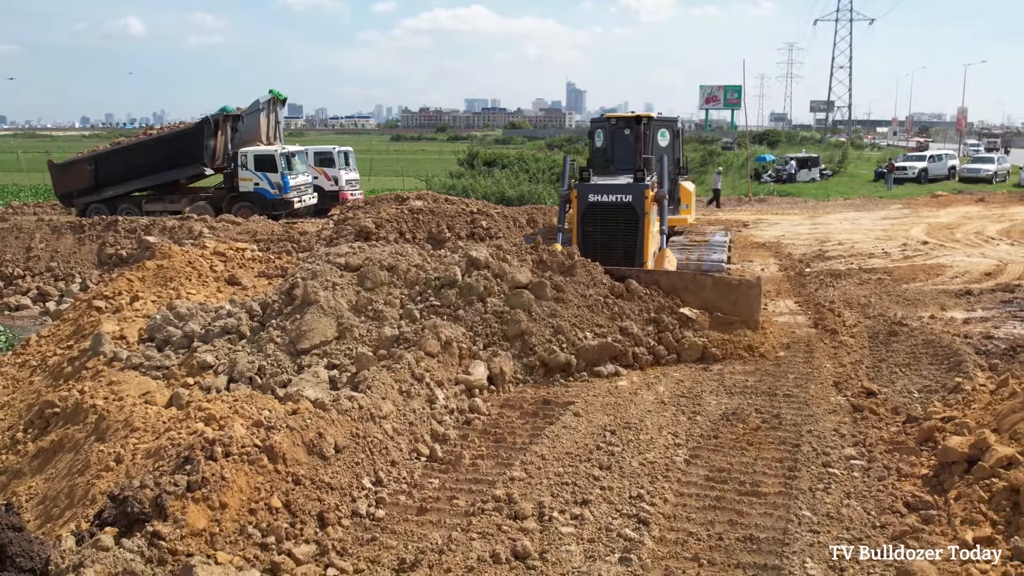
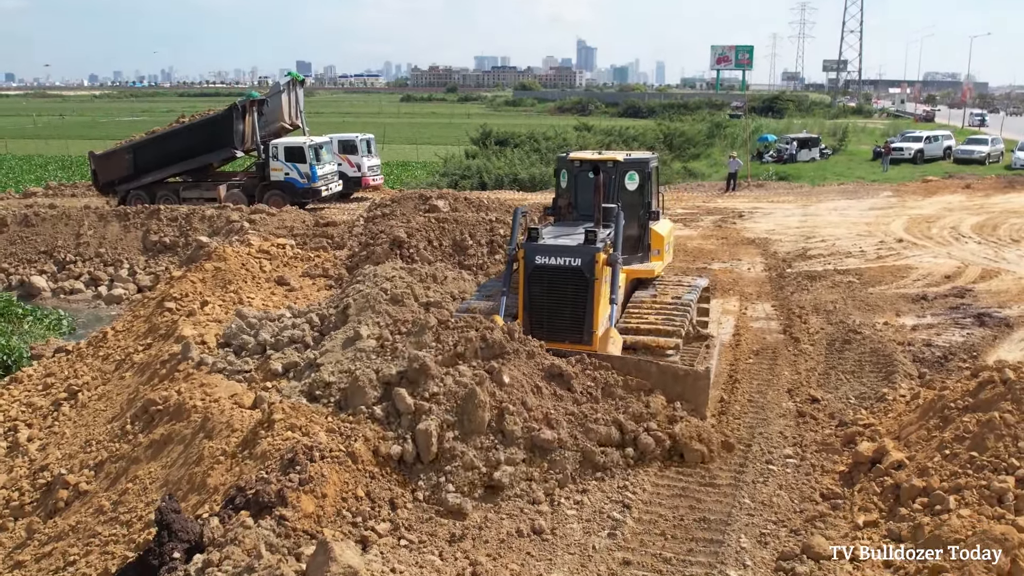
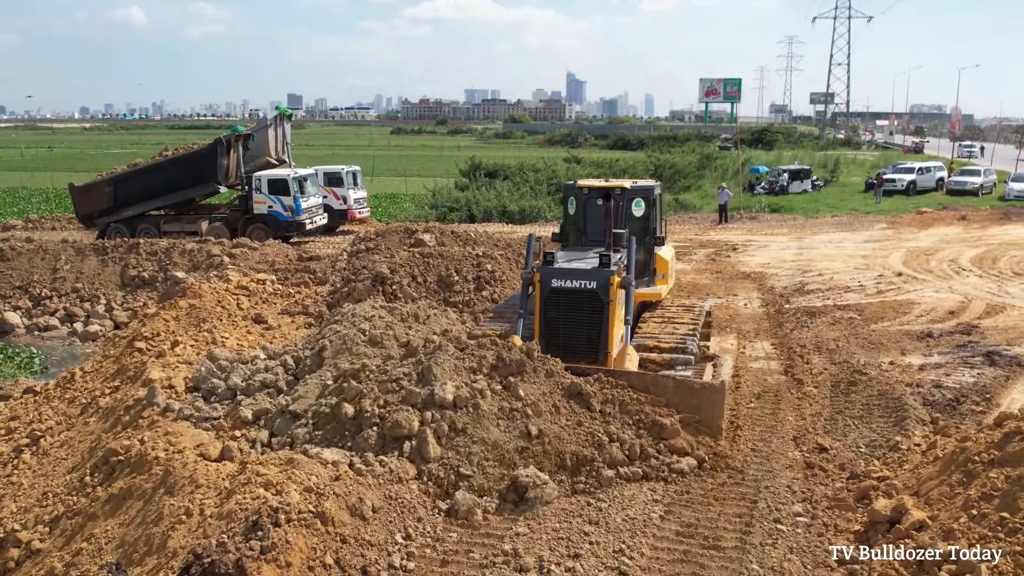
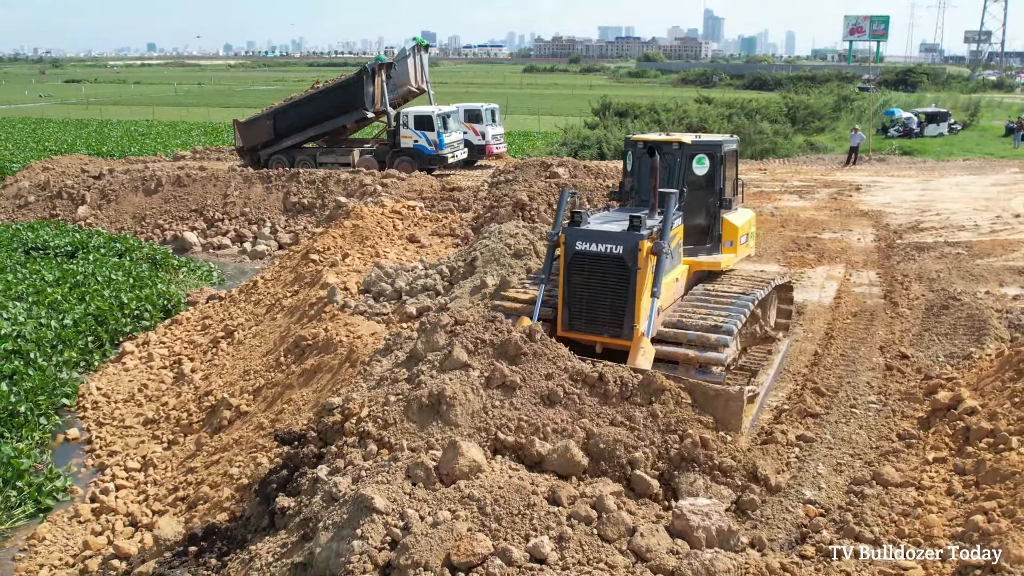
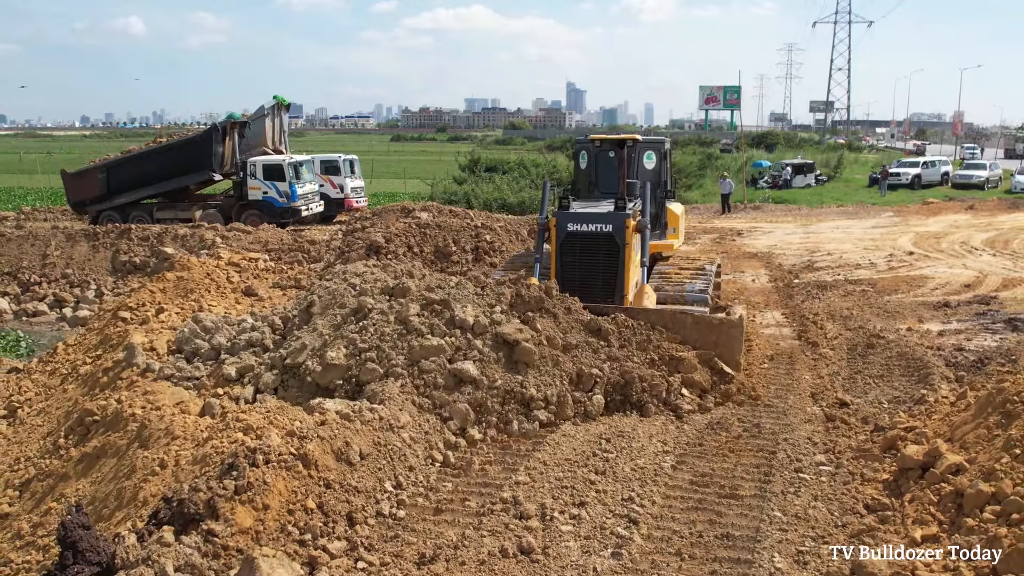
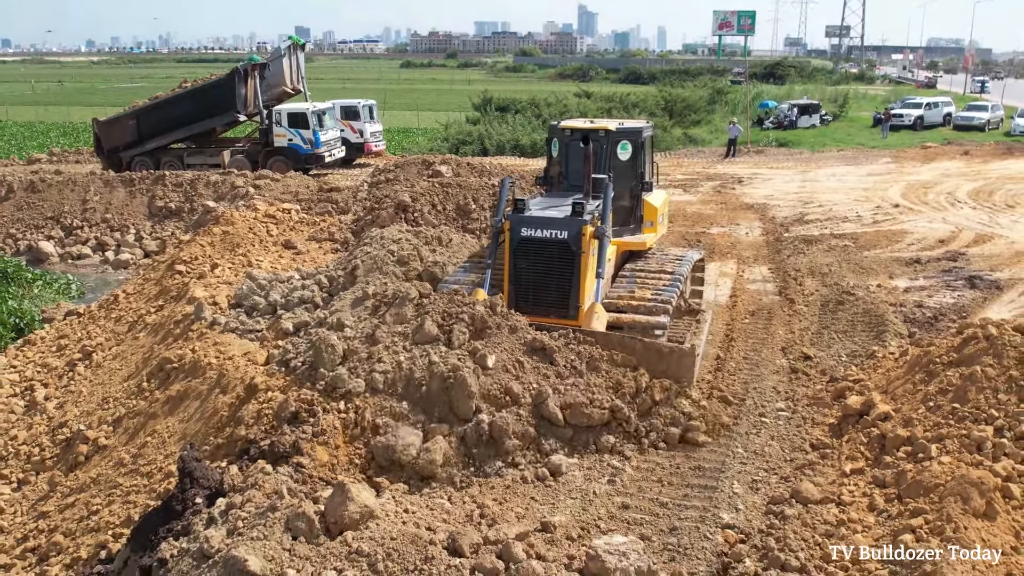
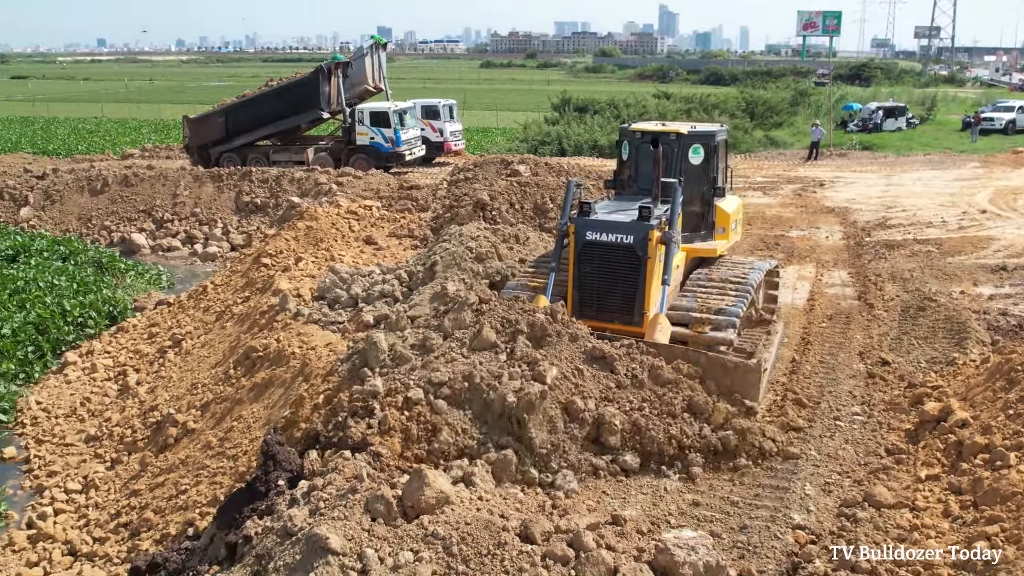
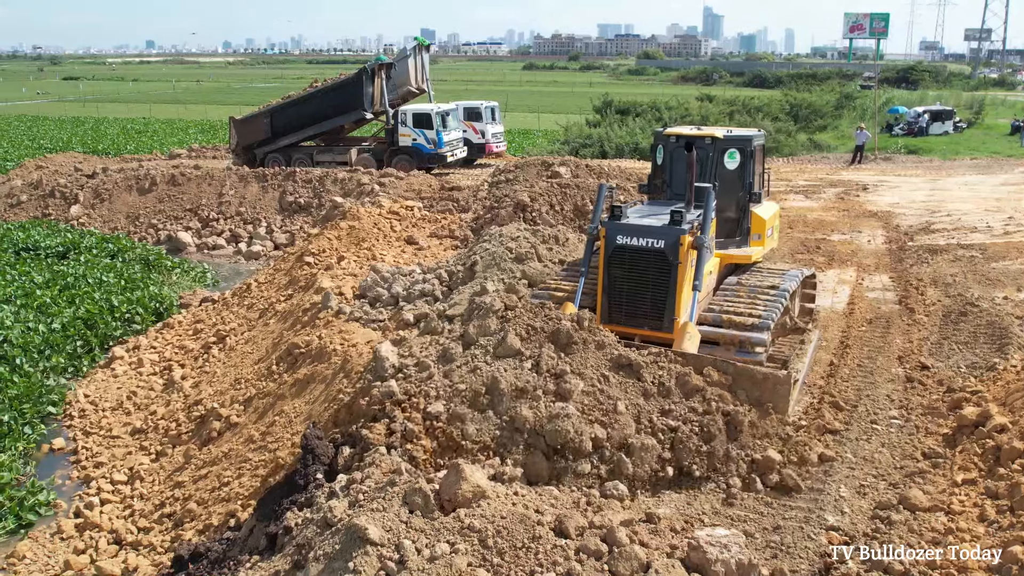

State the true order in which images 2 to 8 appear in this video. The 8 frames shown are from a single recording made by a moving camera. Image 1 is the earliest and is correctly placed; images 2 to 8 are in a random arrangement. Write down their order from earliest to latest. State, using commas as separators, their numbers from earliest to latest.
5, 3, 2, 6, 7, 8, 4
